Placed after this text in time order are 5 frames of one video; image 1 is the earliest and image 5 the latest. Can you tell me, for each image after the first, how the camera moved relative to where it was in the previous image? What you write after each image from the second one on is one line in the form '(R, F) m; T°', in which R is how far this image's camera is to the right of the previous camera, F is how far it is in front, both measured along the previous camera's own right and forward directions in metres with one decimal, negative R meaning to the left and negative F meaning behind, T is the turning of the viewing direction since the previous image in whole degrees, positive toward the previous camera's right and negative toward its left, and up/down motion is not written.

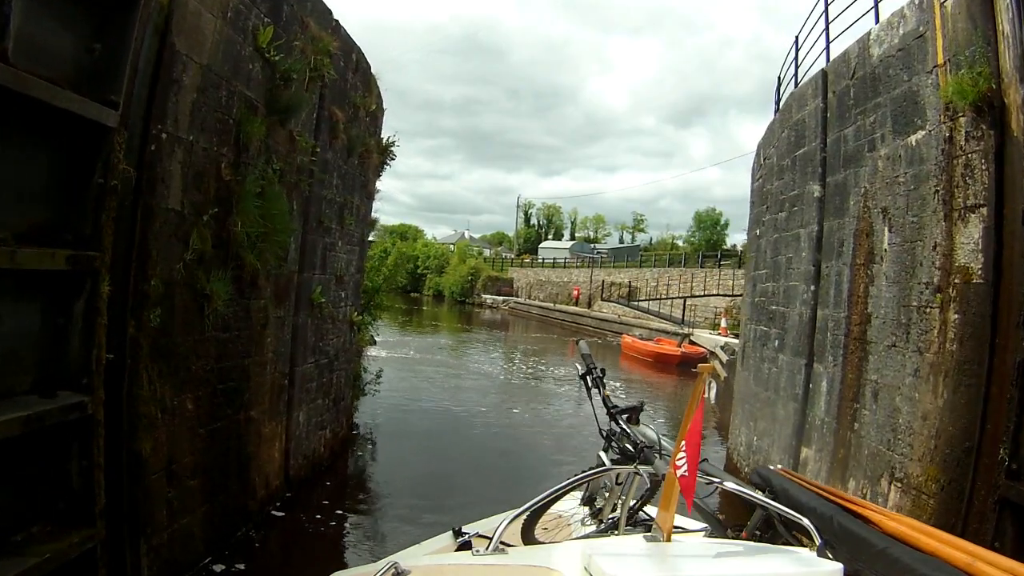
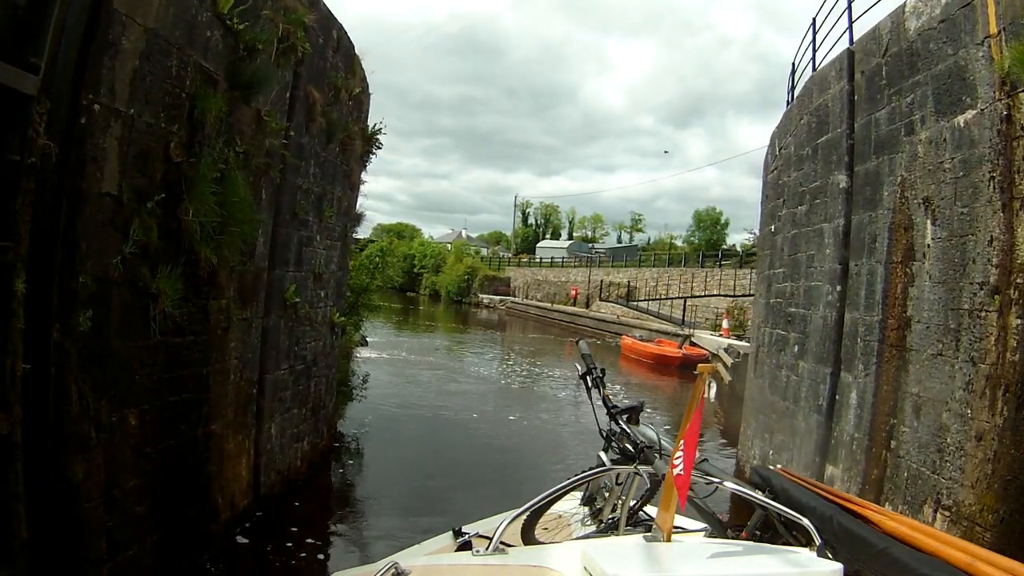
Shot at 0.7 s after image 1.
(0.0, +0.6) m; 0°
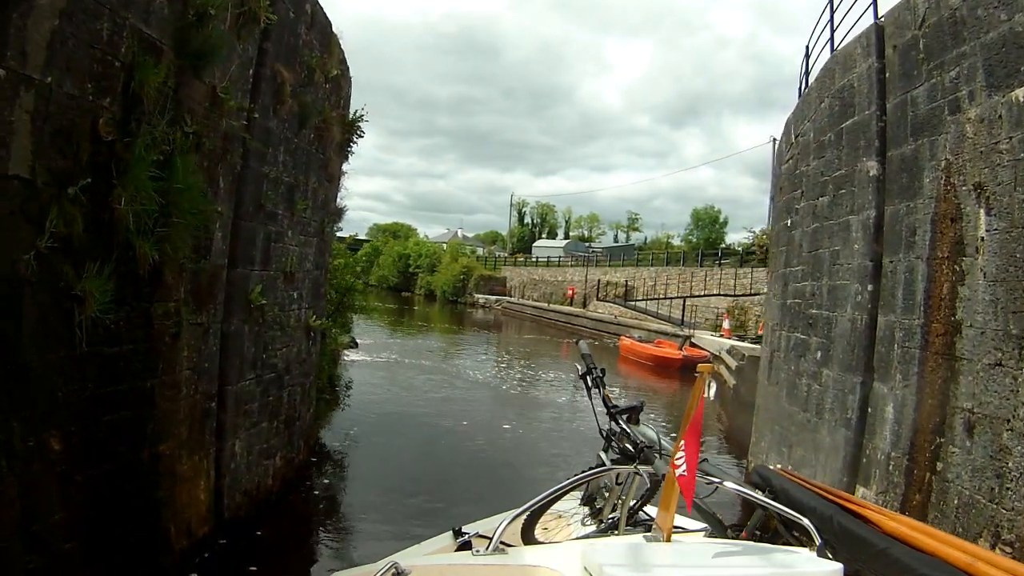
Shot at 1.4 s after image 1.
(0.0, +0.6) m; 0°
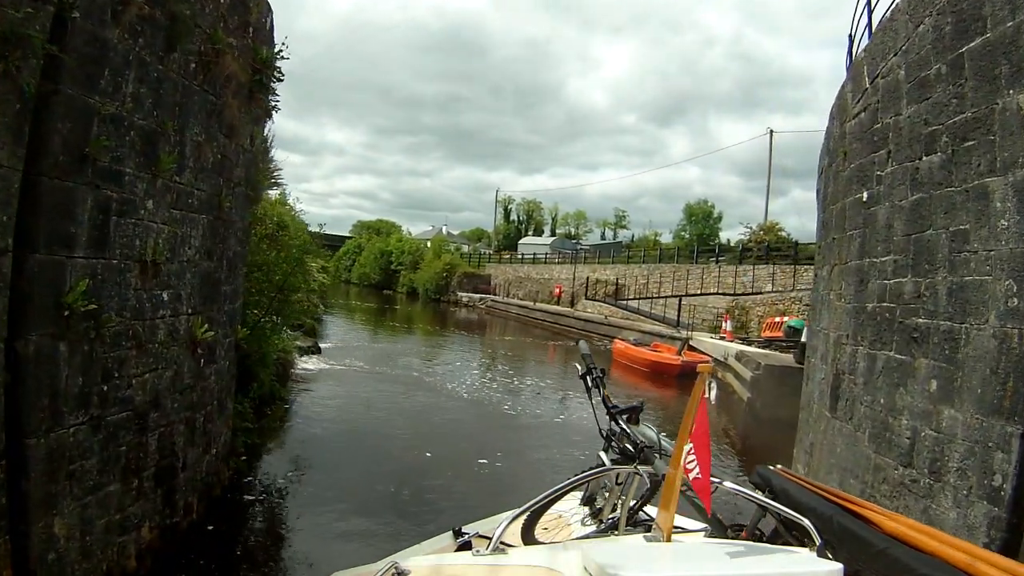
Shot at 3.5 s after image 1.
(+0.1, +1.8) m; +1°
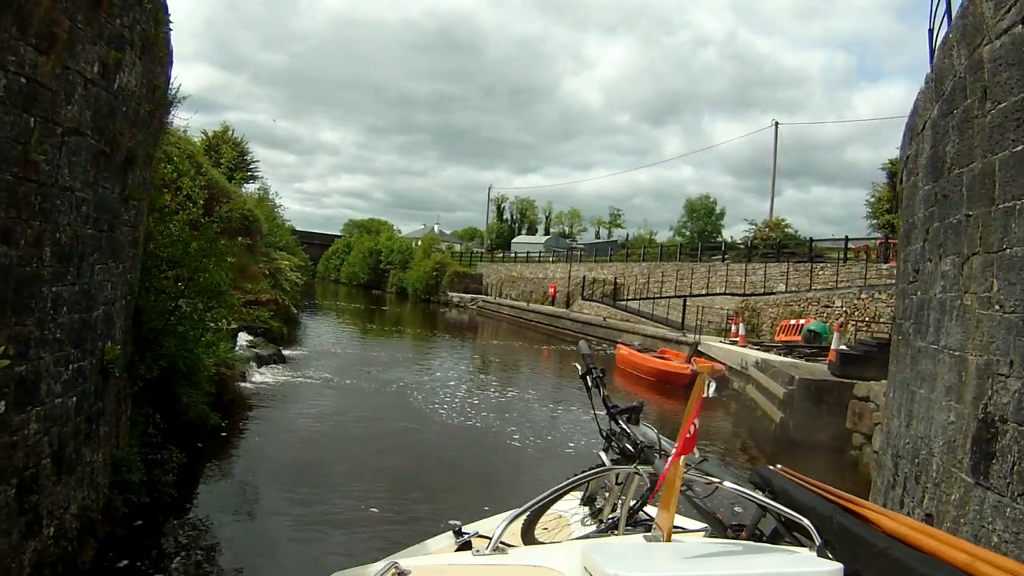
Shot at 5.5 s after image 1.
(+0.1, +1.6) m; +1°
